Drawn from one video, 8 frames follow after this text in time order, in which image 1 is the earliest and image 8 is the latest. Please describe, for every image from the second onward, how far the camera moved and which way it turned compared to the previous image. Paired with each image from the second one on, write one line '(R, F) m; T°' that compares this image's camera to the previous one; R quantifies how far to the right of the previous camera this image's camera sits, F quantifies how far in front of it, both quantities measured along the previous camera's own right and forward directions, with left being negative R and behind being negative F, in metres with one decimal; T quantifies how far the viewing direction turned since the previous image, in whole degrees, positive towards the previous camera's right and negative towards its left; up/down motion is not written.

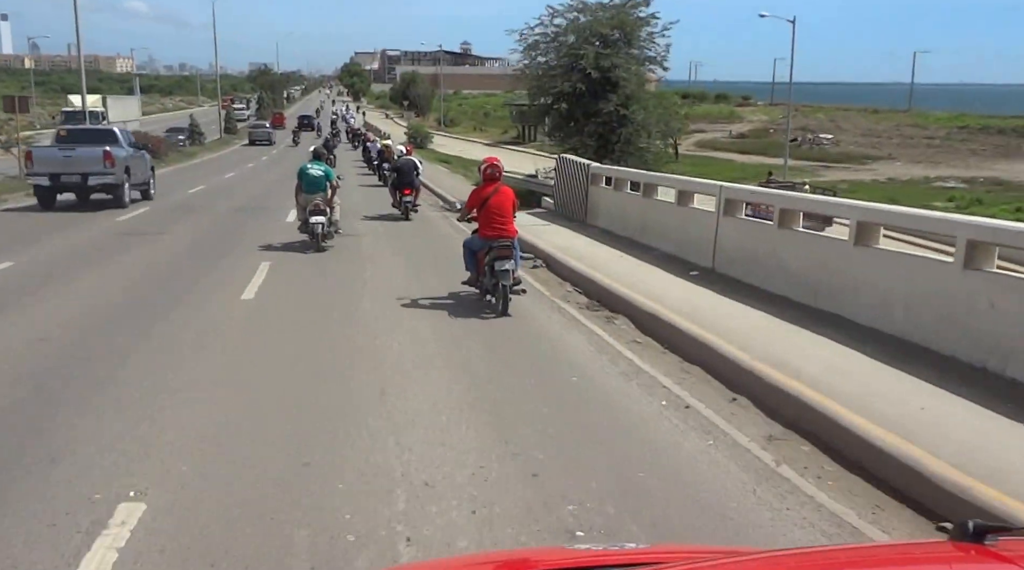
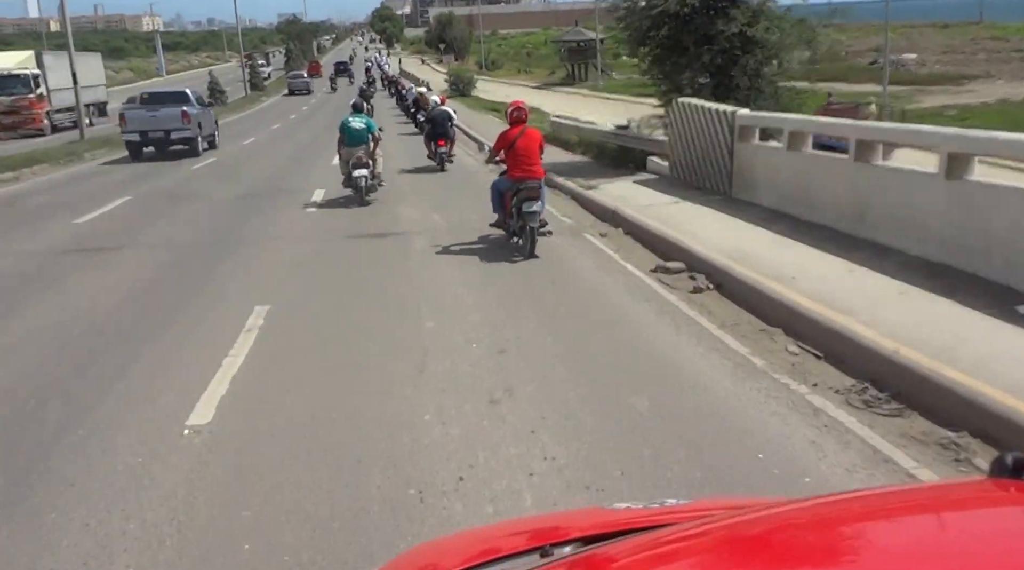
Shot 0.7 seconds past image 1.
(-0.2, +1.3) m; -3°
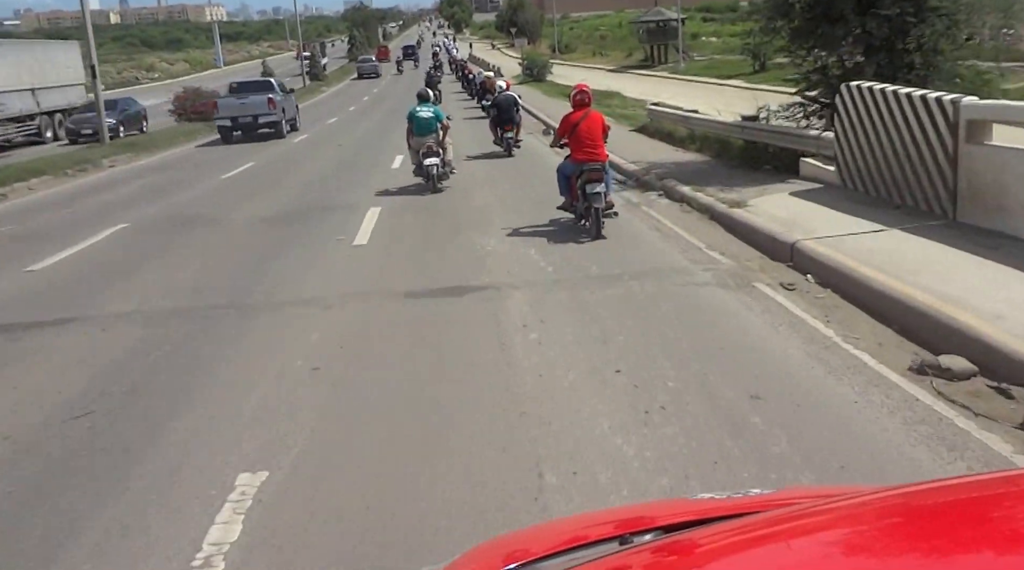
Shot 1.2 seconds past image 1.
(-0.1, +0.7) m; -4°
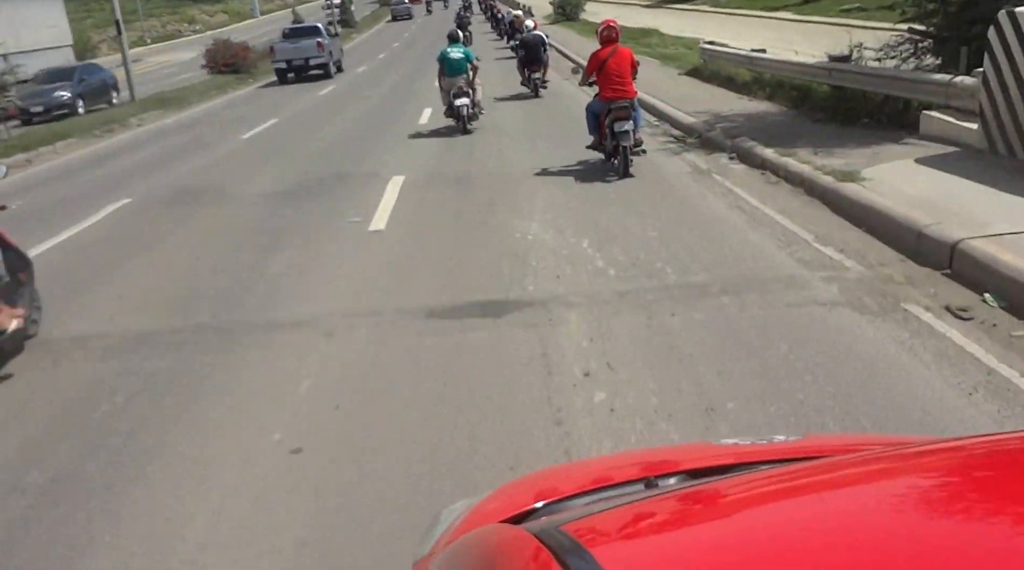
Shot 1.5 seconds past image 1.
(-0.1, +0.9) m; -2°
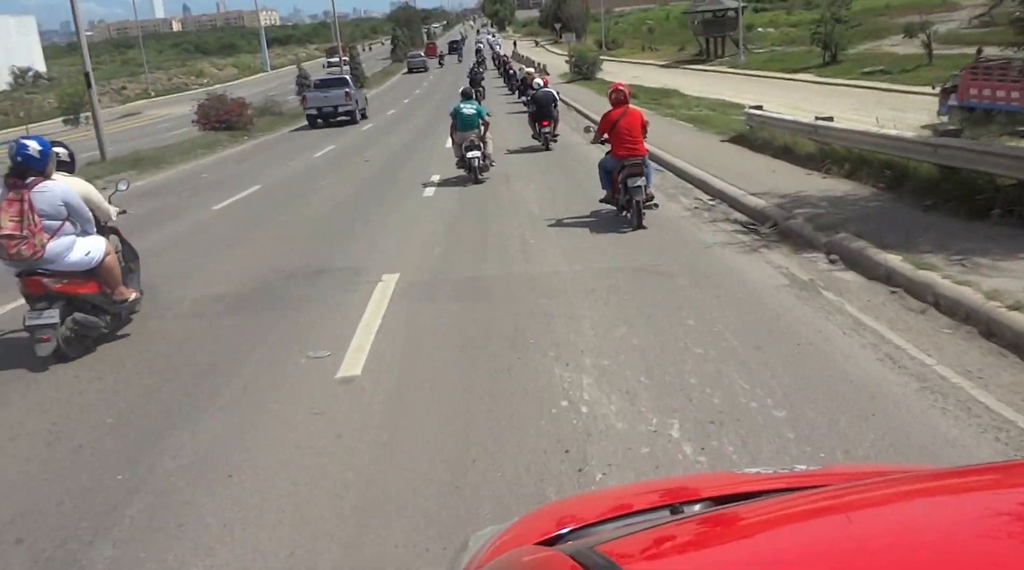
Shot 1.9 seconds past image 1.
(-0.1, +1.5) m; 0°
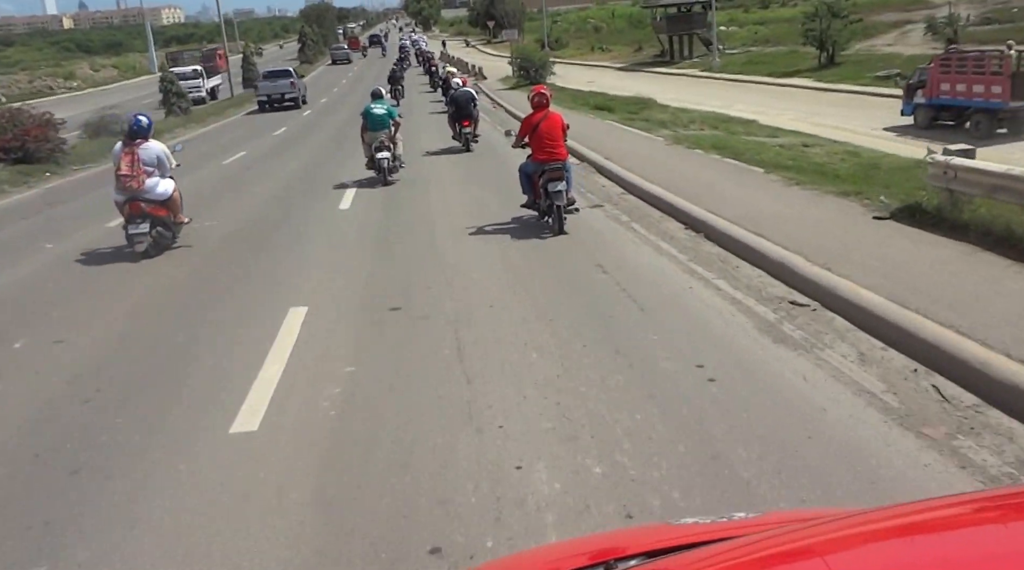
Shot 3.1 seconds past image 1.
(-0.1, +4.7) m; +4°
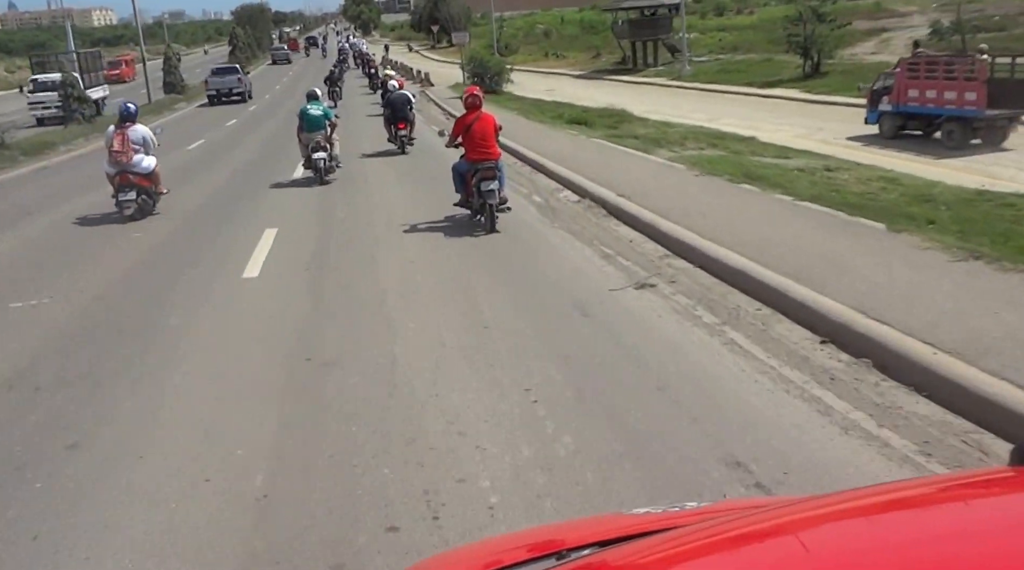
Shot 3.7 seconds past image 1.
(-0.2, +2.2) m; +4°
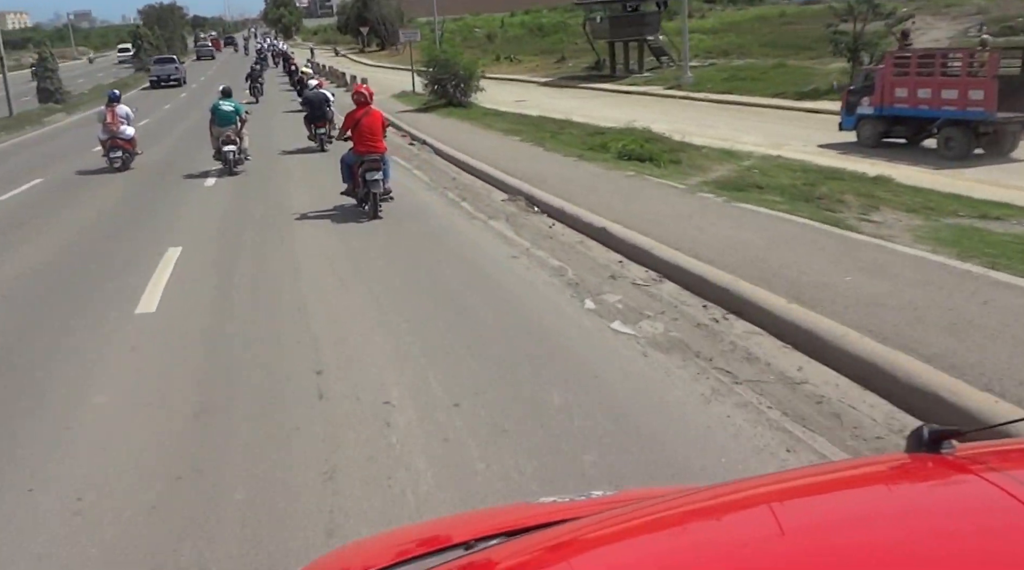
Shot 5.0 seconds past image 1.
(-0.9, +4.8) m; +5°
